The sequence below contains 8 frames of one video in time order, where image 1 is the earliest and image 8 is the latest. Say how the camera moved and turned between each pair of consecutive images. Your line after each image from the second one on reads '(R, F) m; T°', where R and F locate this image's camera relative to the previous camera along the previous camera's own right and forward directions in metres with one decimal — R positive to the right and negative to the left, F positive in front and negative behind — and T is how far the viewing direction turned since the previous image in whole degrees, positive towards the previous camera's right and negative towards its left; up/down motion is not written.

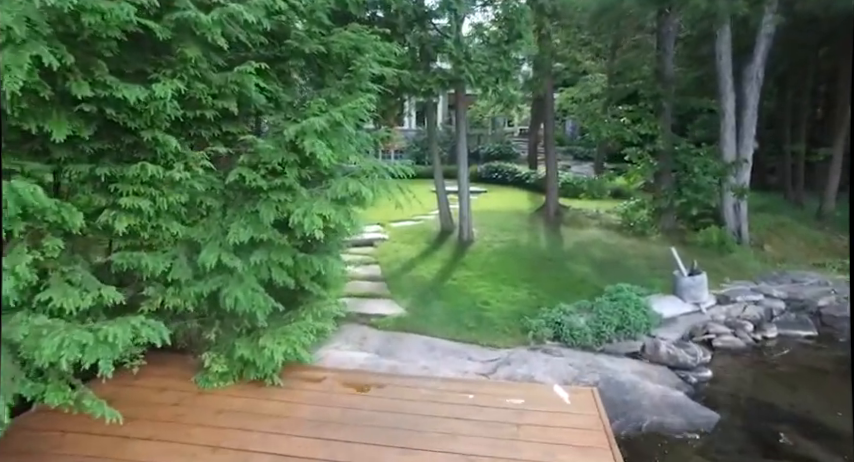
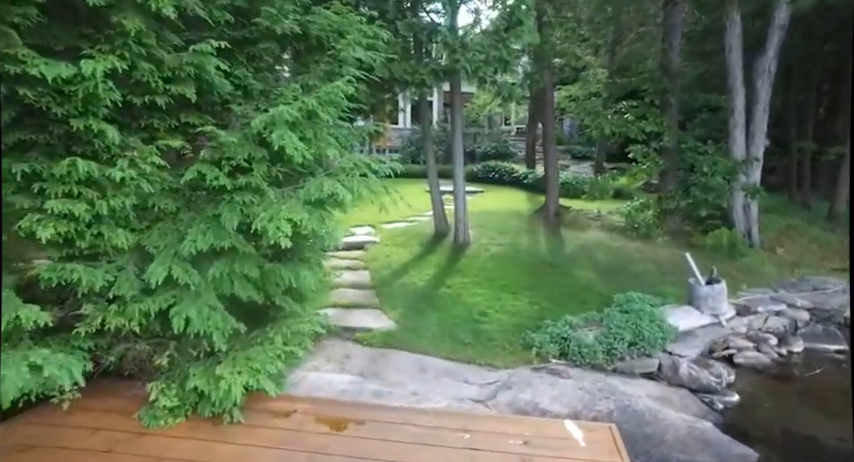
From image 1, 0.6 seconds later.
(0.0, +0.4) m; 0°
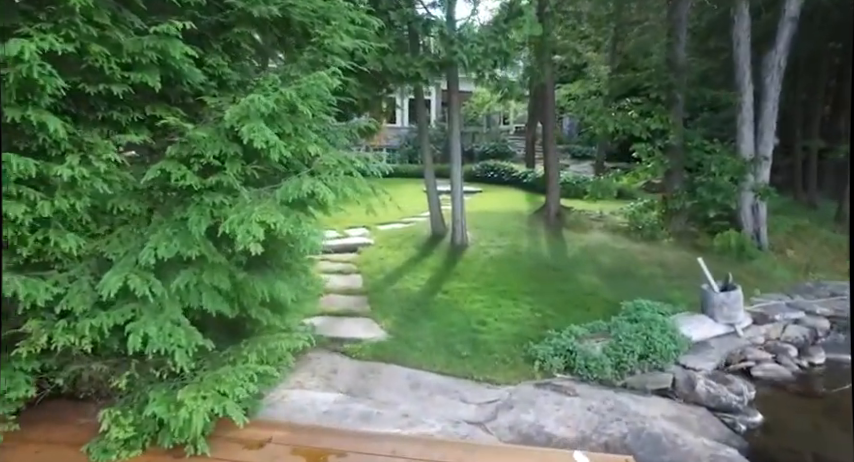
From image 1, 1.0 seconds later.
(0.0, +0.3) m; 0°
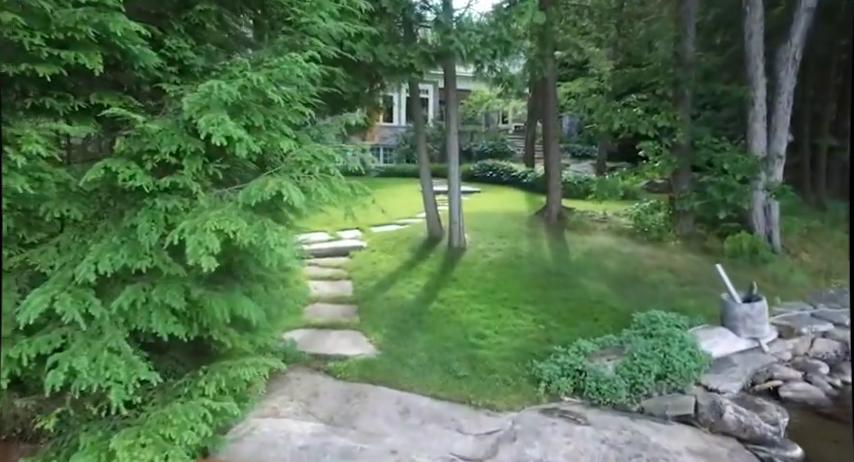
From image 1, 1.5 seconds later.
(0.0, +0.4) m; 0°
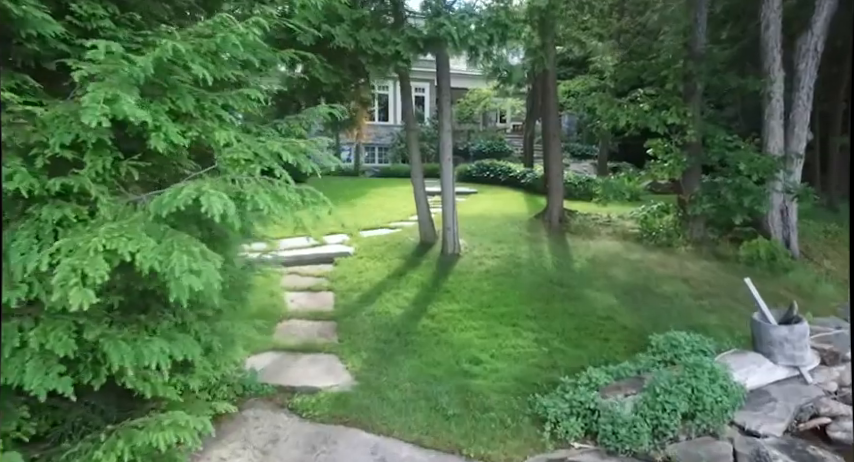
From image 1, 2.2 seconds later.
(+0.1, +0.5) m; 0°
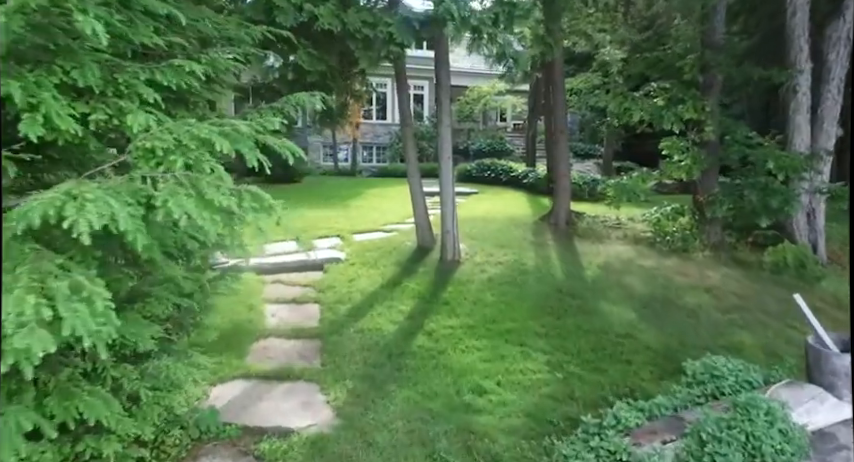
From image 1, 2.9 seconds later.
(0.0, +0.5) m; 0°
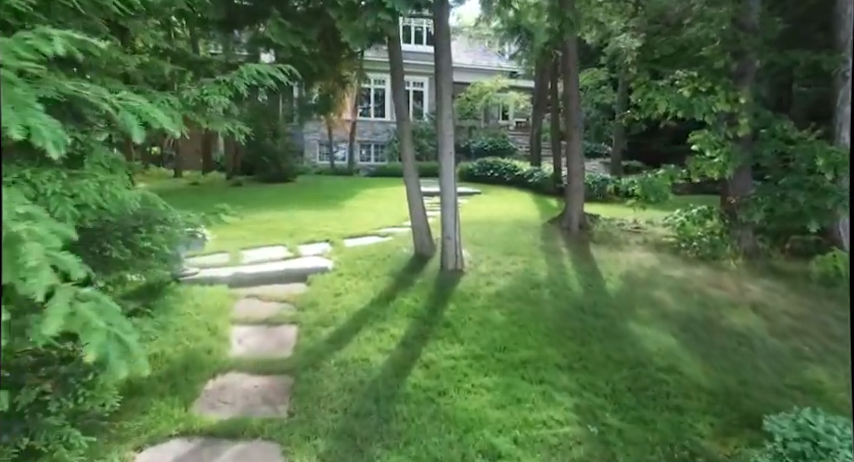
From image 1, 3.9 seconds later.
(0.0, +0.7) m; 0°
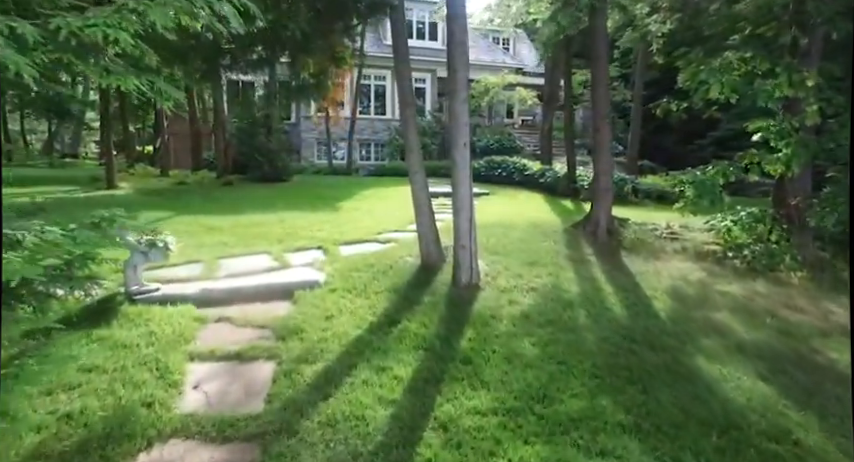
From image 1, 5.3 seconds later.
(-0.1, +0.8) m; 0°
